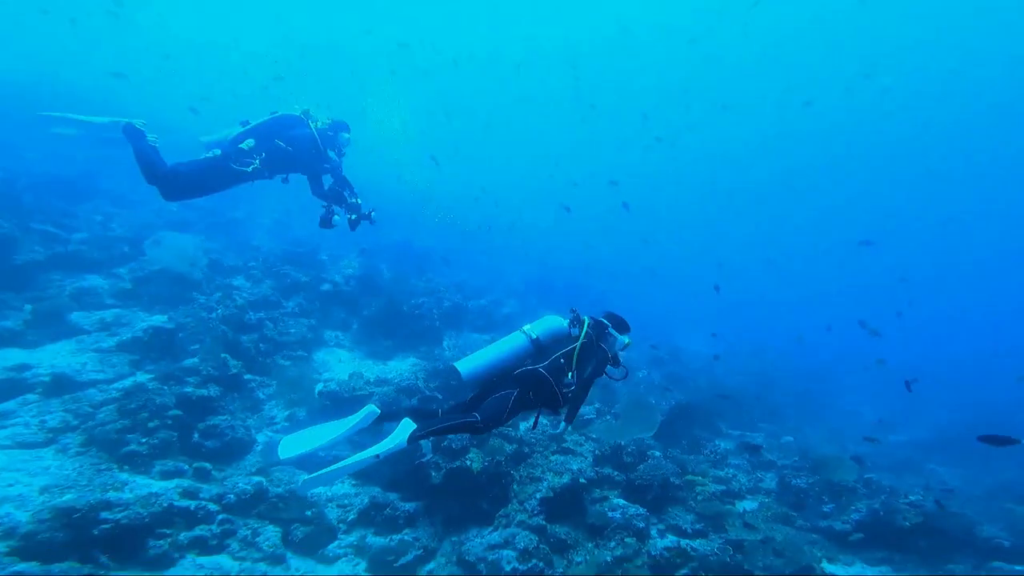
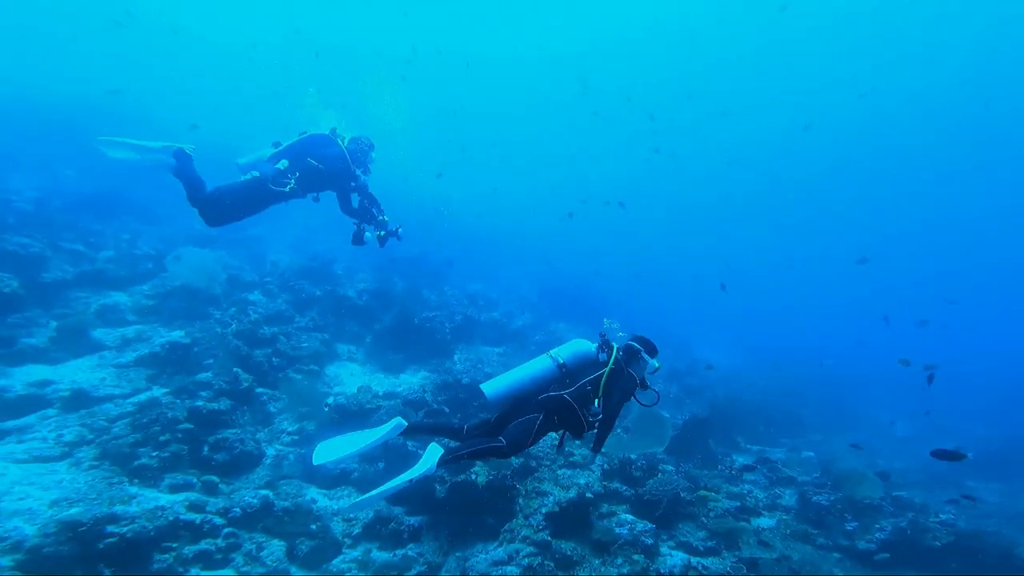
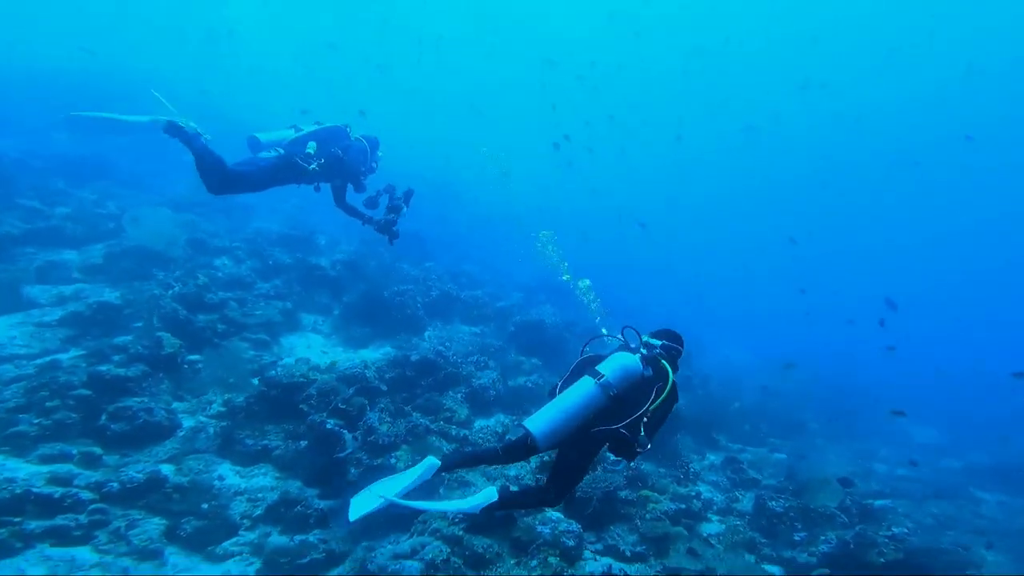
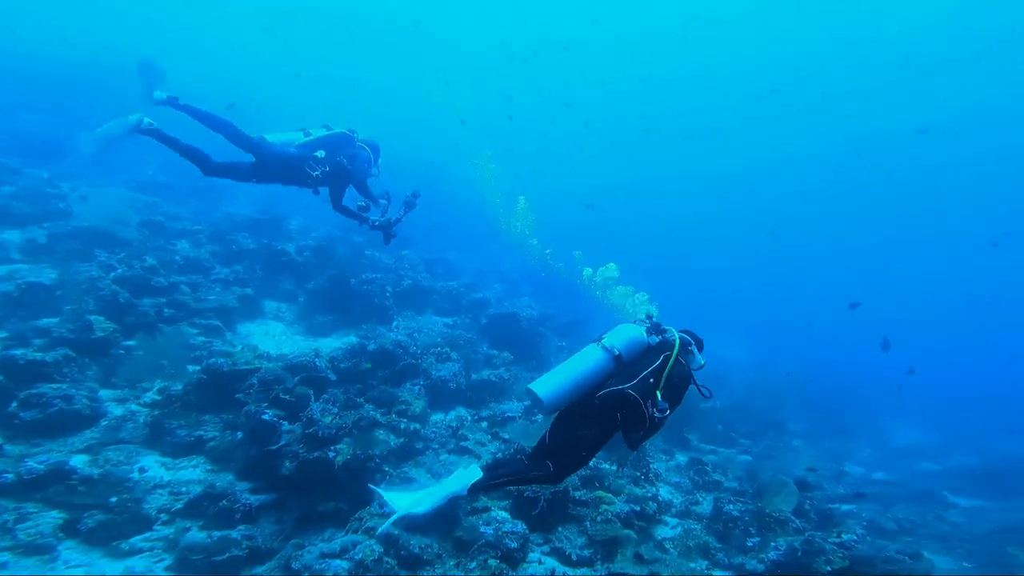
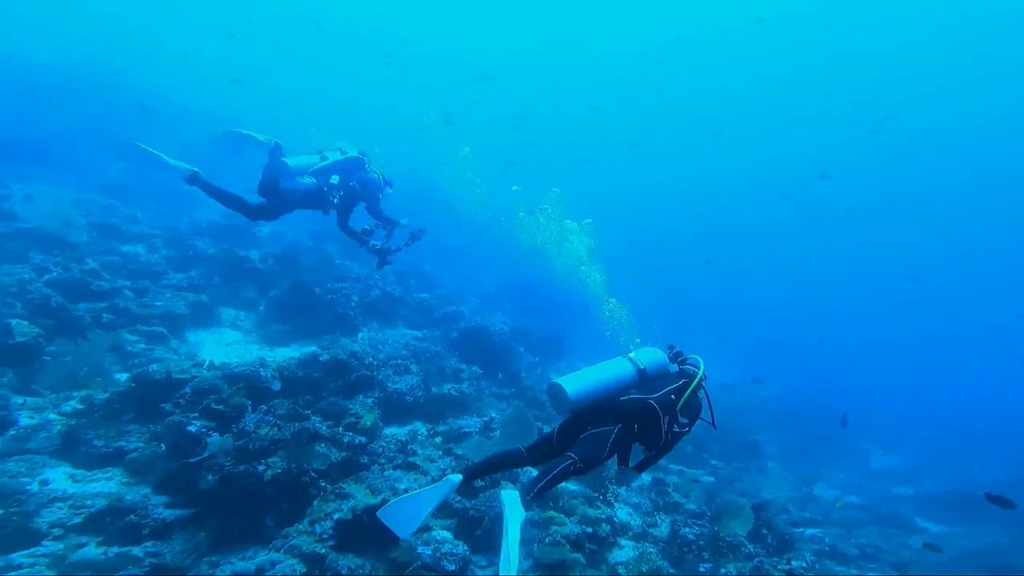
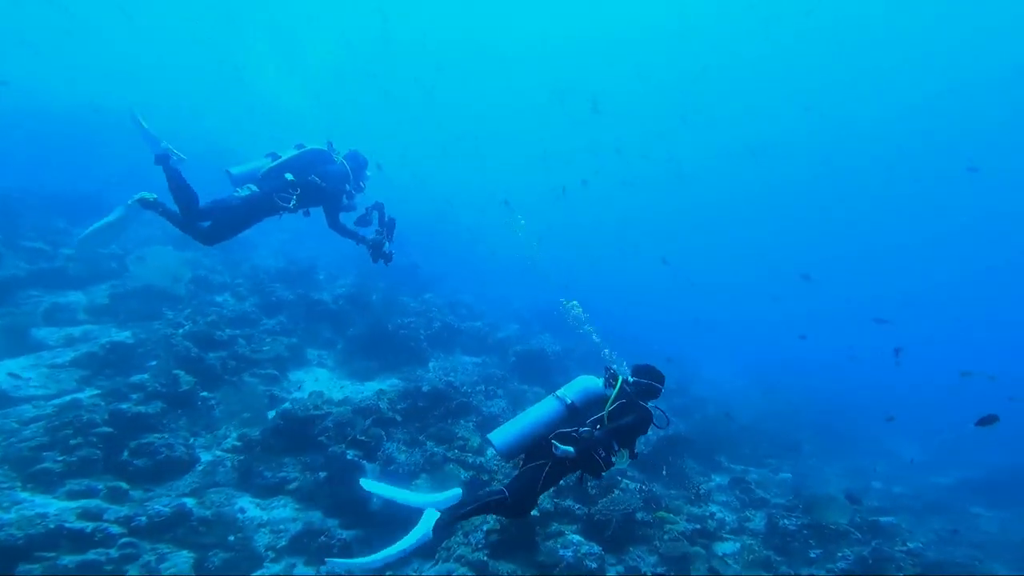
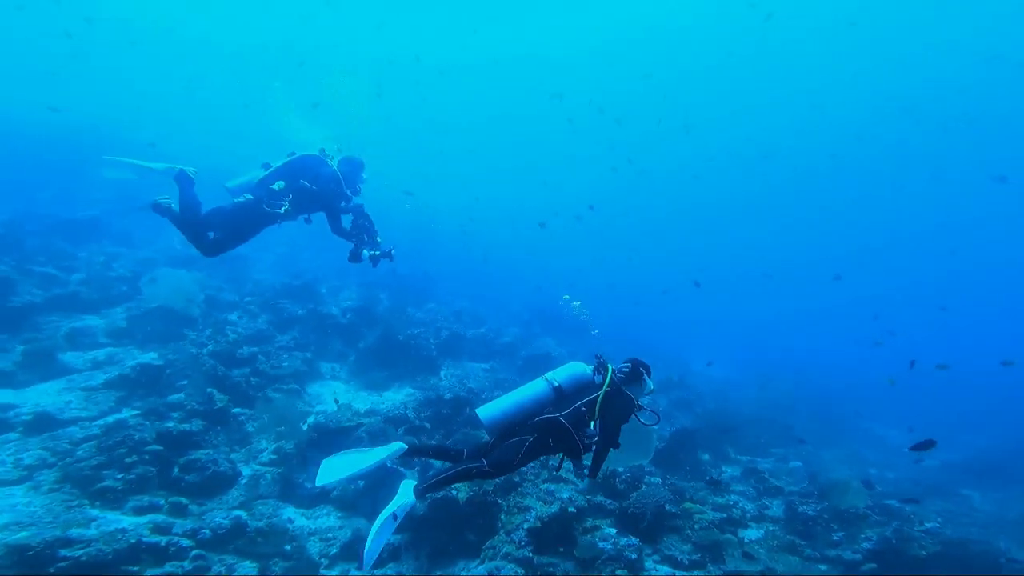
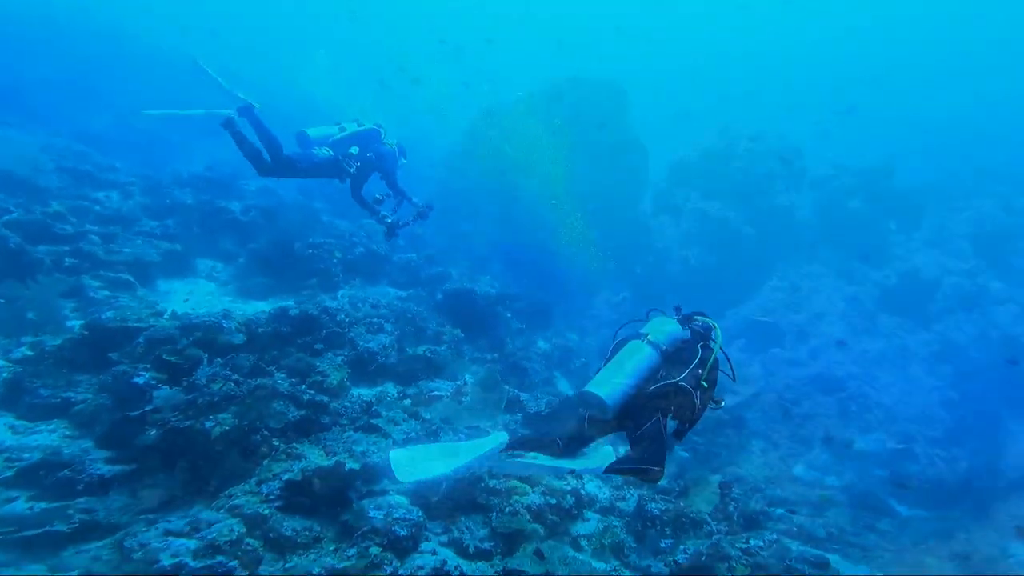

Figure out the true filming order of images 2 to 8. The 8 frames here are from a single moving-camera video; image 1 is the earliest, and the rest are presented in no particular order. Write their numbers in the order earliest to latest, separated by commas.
2, 7, 6, 3, 4, 5, 8
